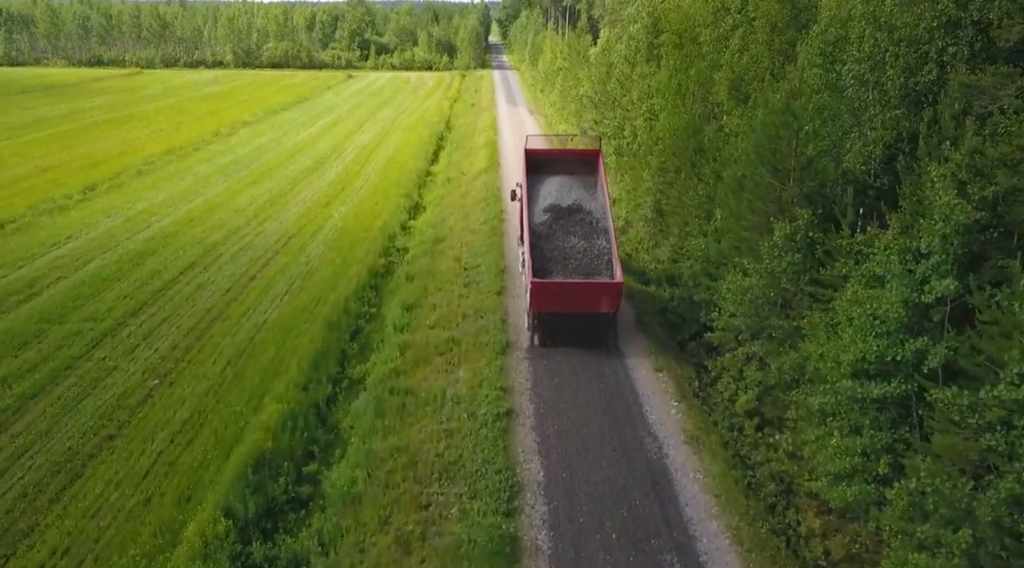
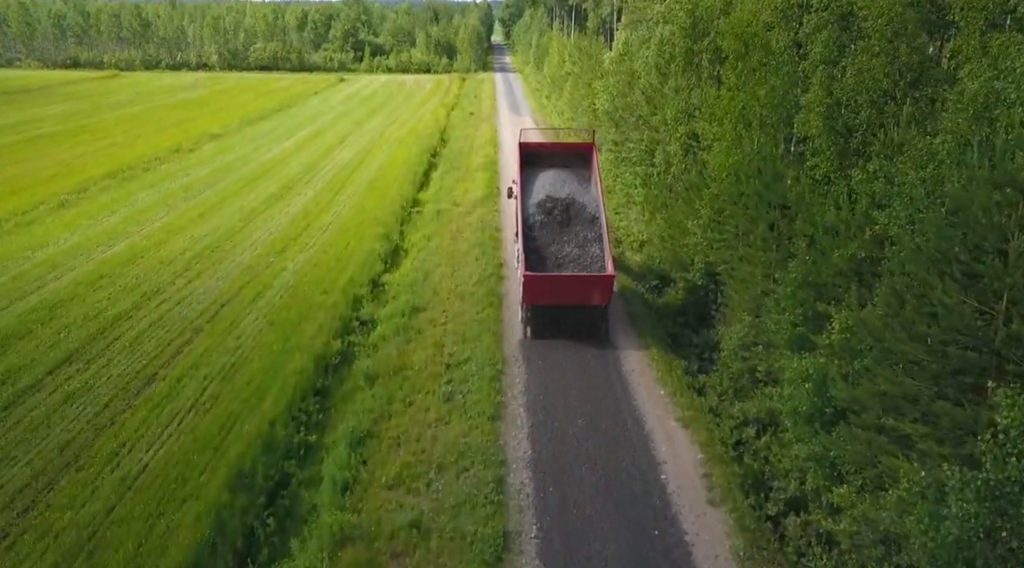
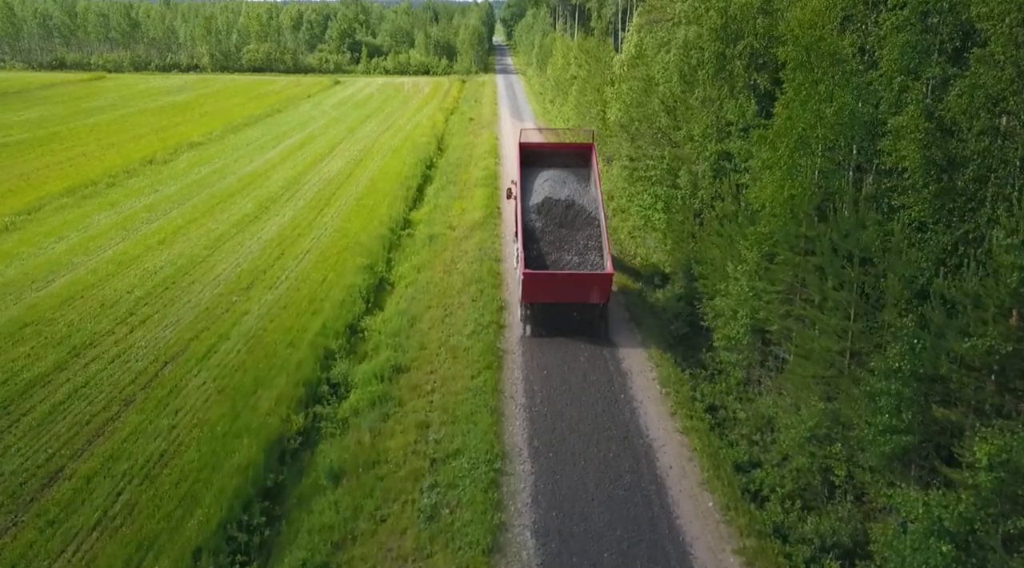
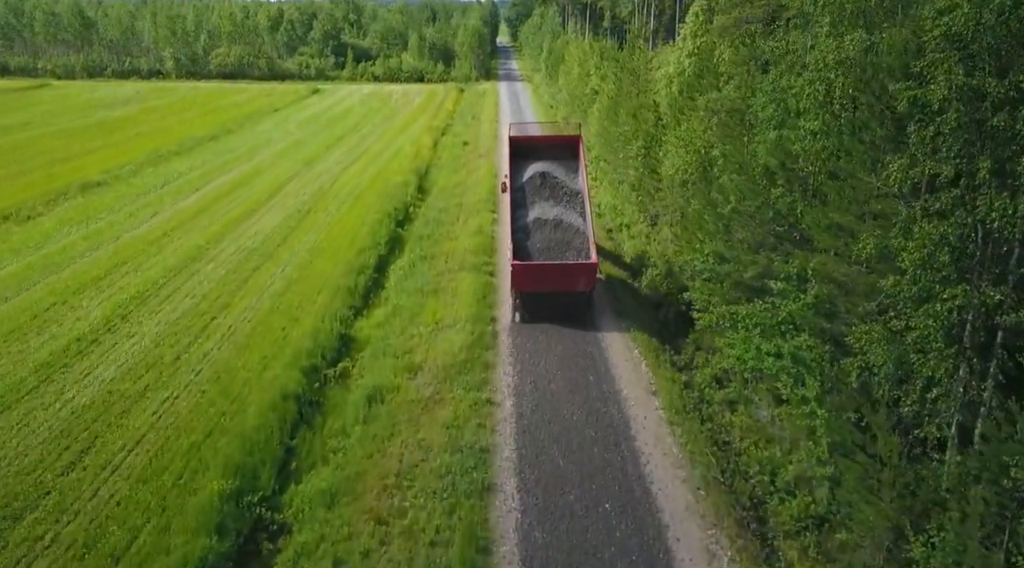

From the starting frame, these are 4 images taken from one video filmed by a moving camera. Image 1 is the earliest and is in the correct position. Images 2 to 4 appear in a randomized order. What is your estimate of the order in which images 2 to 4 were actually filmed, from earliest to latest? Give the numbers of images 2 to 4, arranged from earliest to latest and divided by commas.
2, 3, 4
